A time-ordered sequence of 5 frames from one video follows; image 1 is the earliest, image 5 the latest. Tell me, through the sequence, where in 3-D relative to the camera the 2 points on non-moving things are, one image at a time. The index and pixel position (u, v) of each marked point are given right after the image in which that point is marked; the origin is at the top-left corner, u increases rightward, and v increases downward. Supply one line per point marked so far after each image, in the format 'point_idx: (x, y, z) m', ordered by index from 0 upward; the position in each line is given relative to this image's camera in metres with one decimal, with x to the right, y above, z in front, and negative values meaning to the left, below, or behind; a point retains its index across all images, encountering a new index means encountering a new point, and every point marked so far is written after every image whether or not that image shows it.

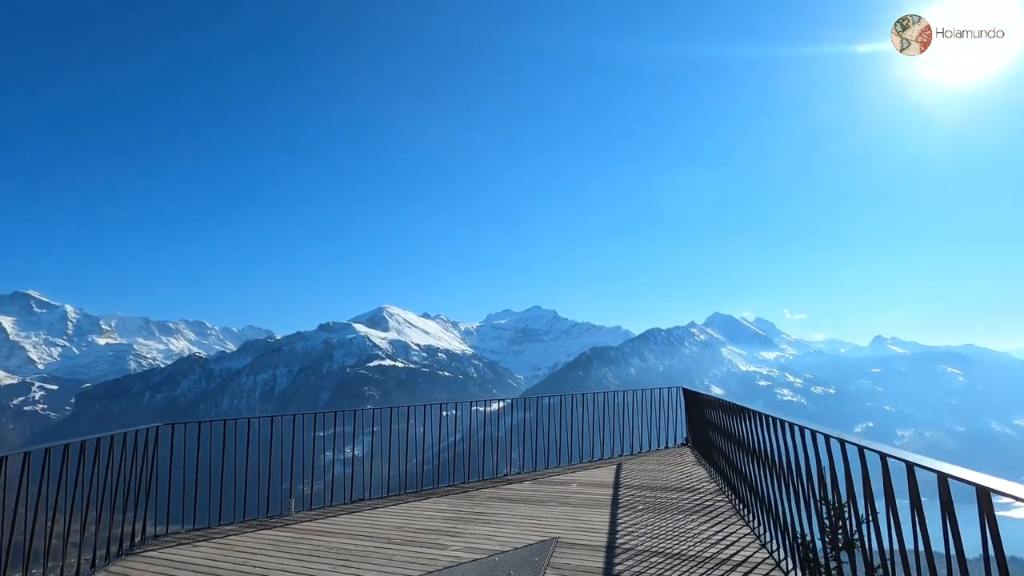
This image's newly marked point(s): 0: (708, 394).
0: (+5.0, -2.8, +16.0) m
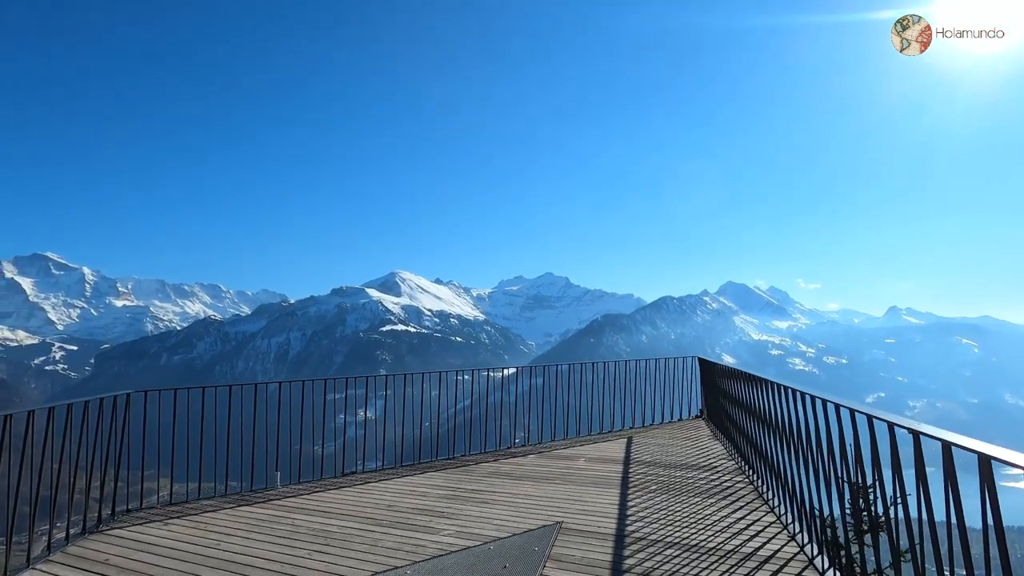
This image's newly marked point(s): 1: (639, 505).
0: (+5.2, -1.9, +15.5) m
1: (+2.2, -3.8, +11.0) m
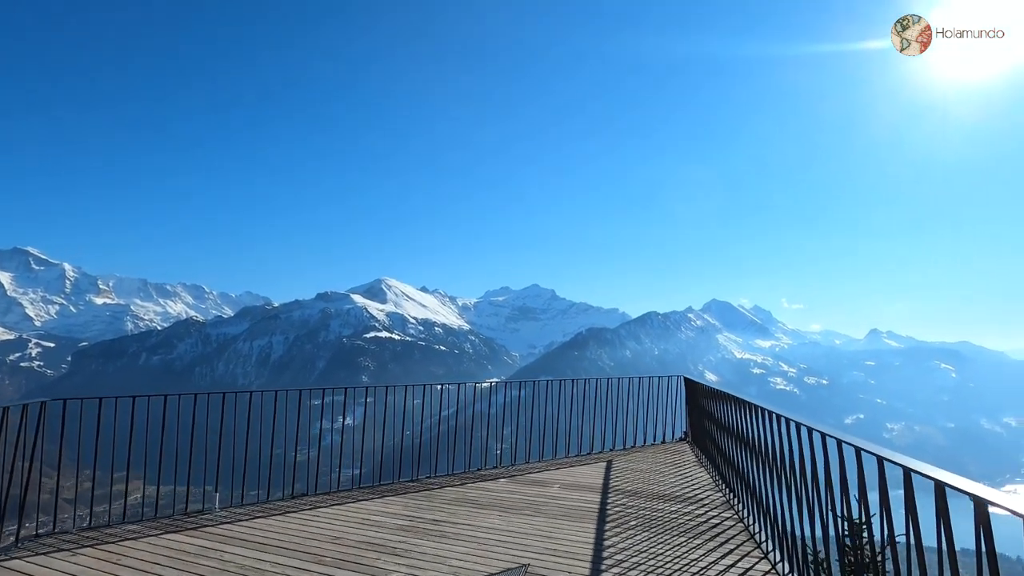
0: (+4.7, -2.3, +15.1) m
1: (+1.7, -4.1, +10.5) m
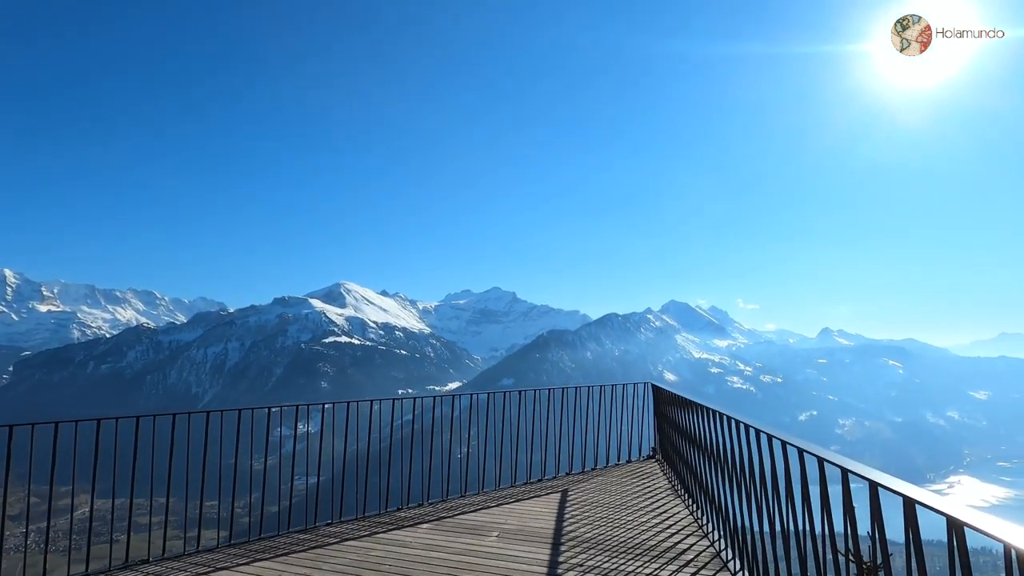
0: (+3.6, -2.3, +14.0) m
1: (+0.9, -4.0, +9.2) m
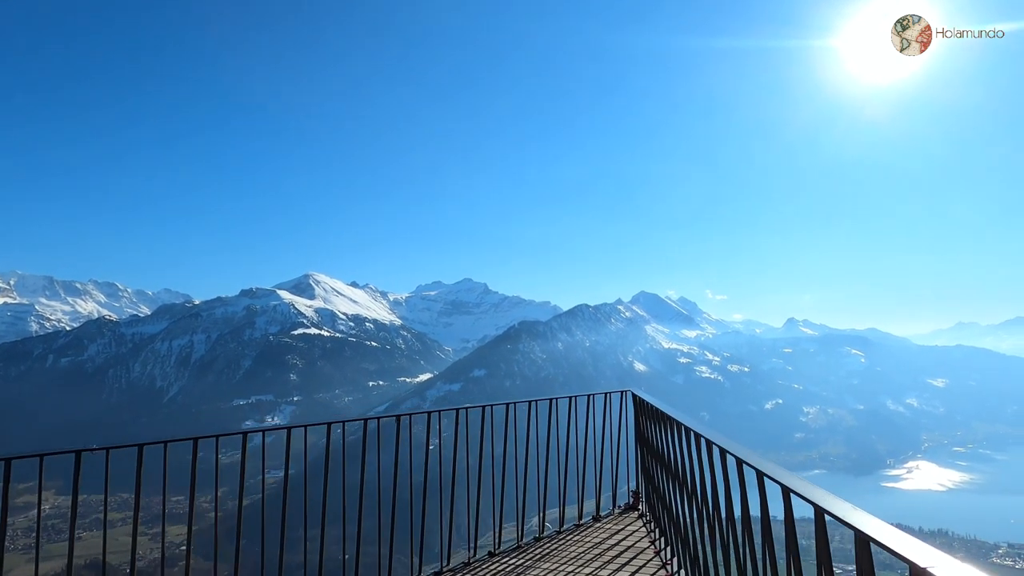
0: (+2.9, -2.4, +13.2) m
1: (+0.4, -4.2, +8.3) m
